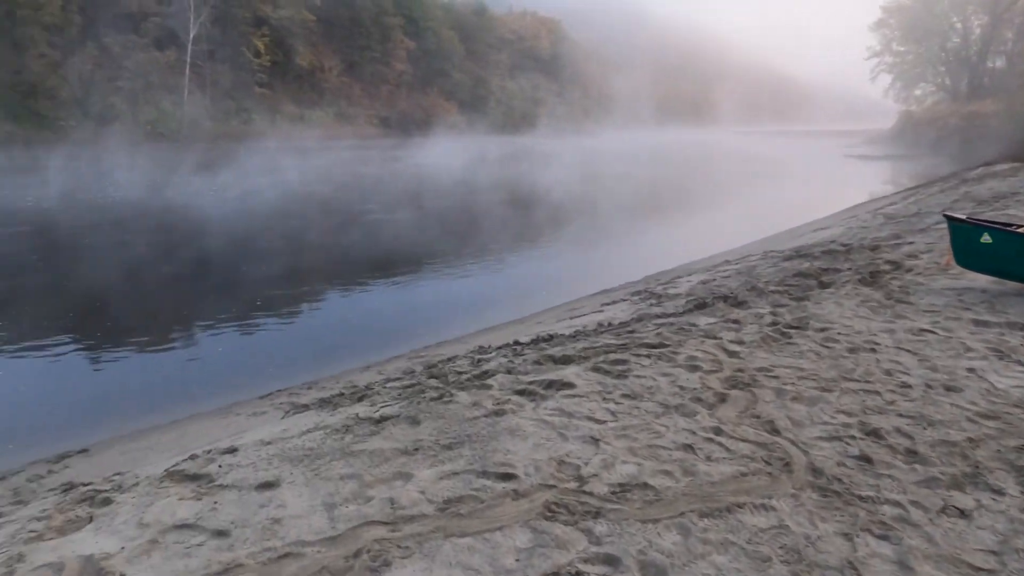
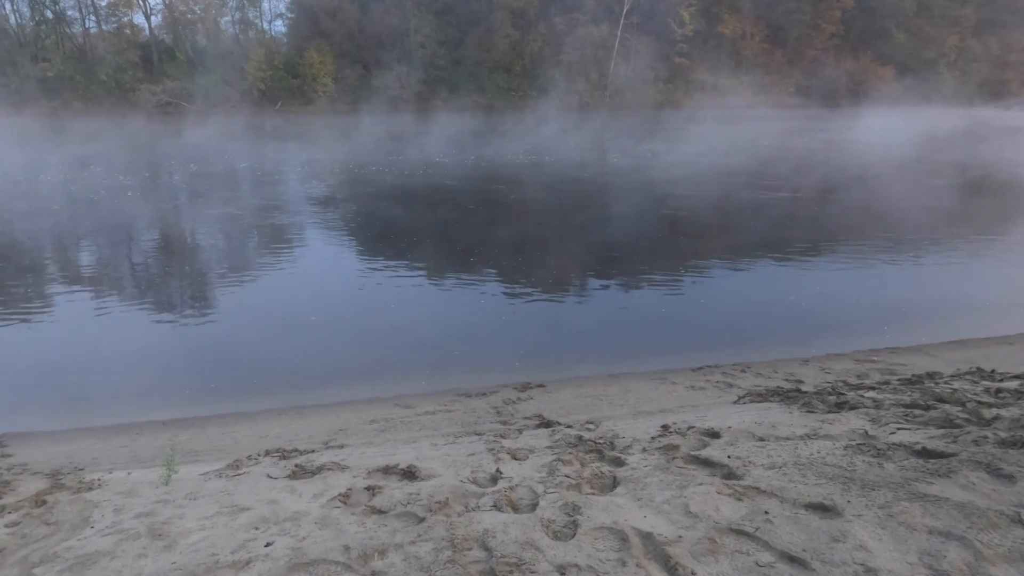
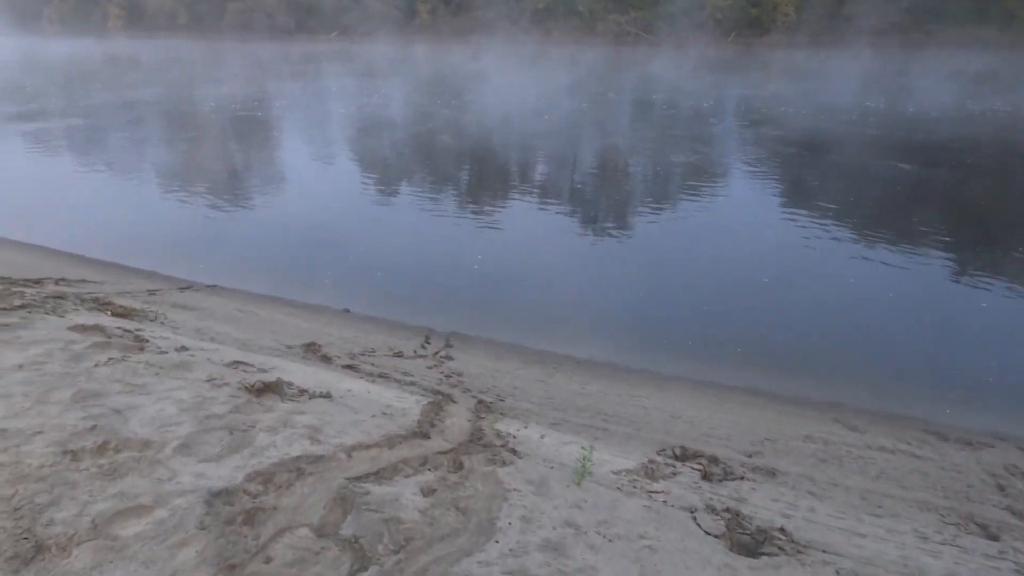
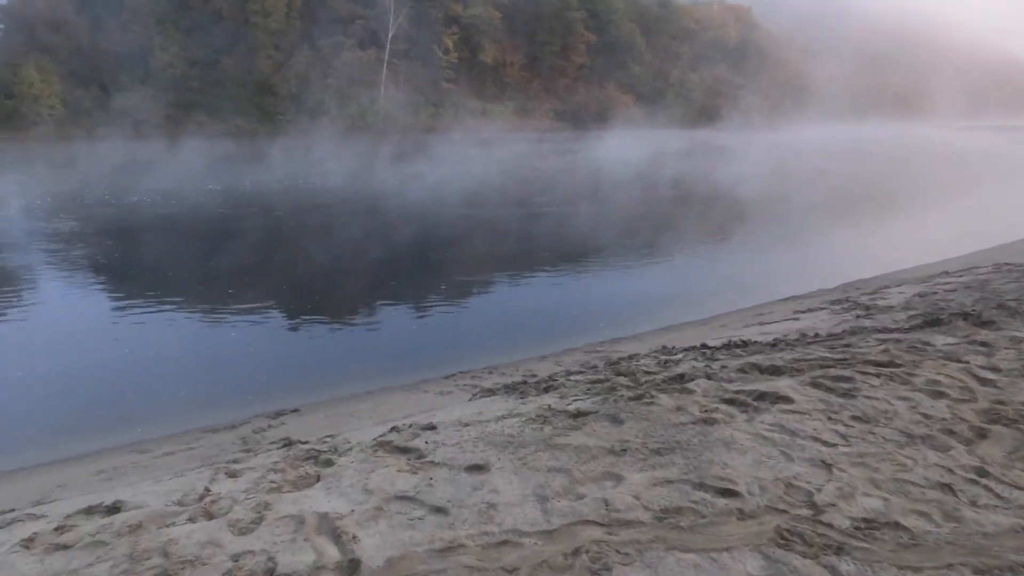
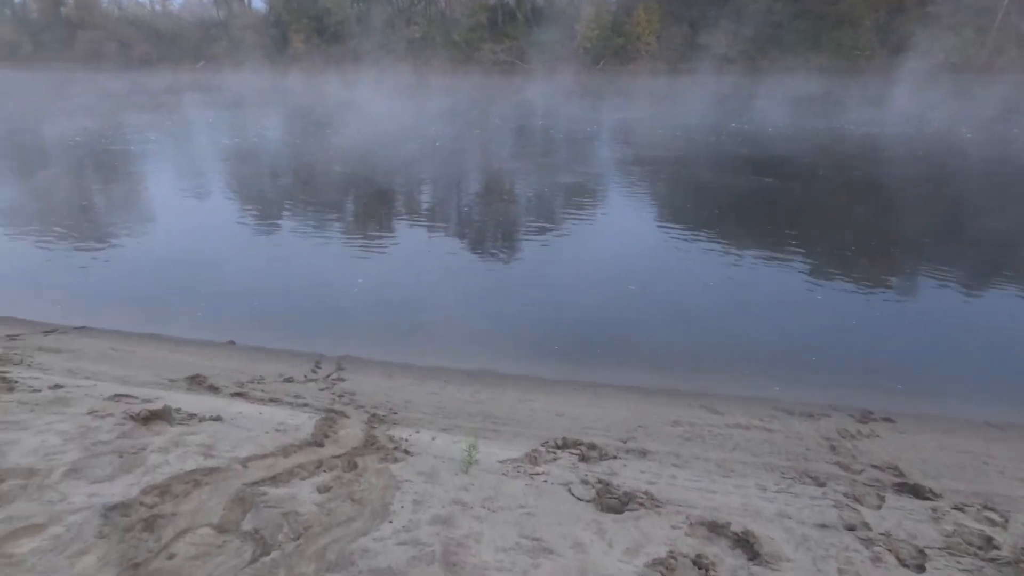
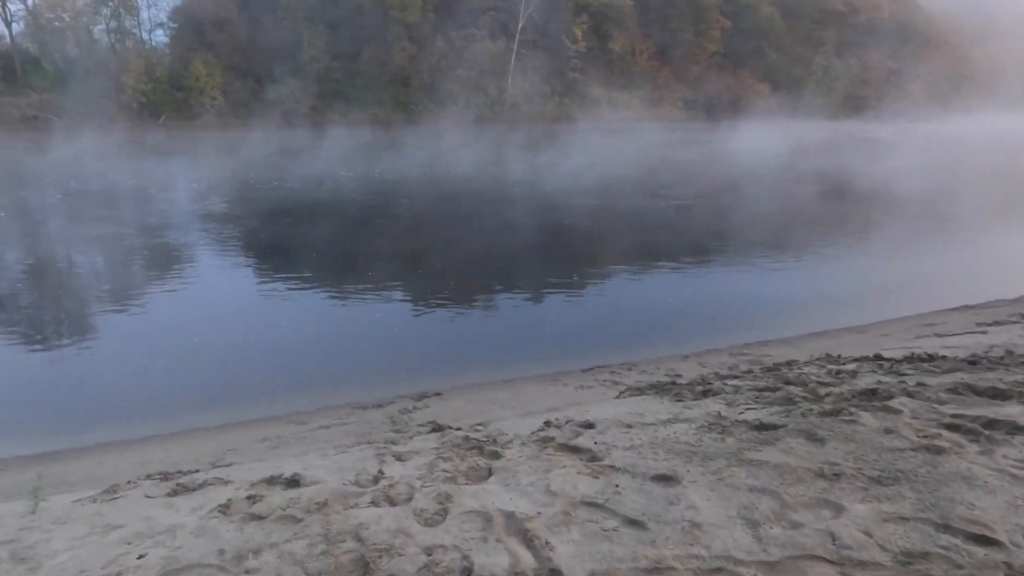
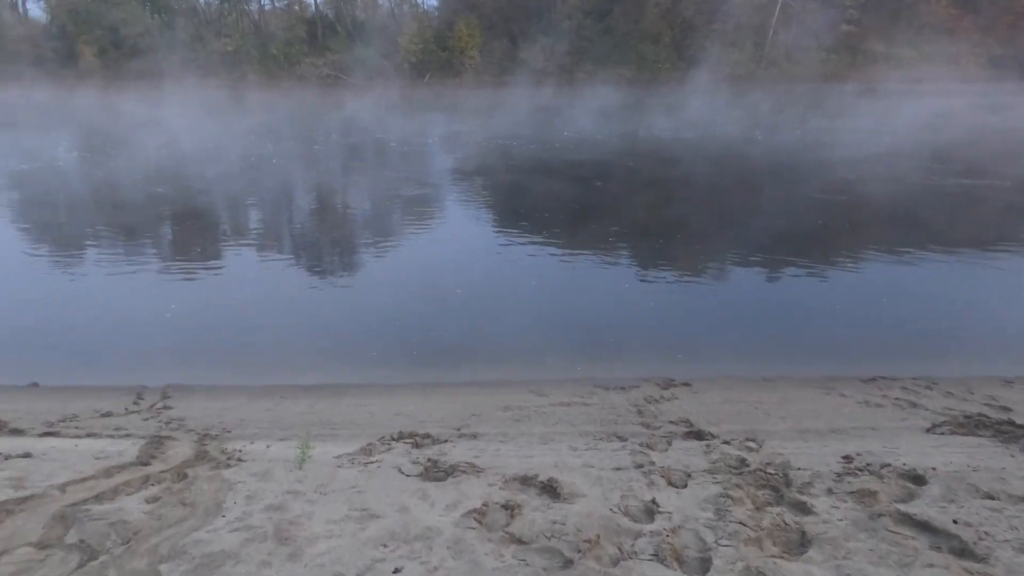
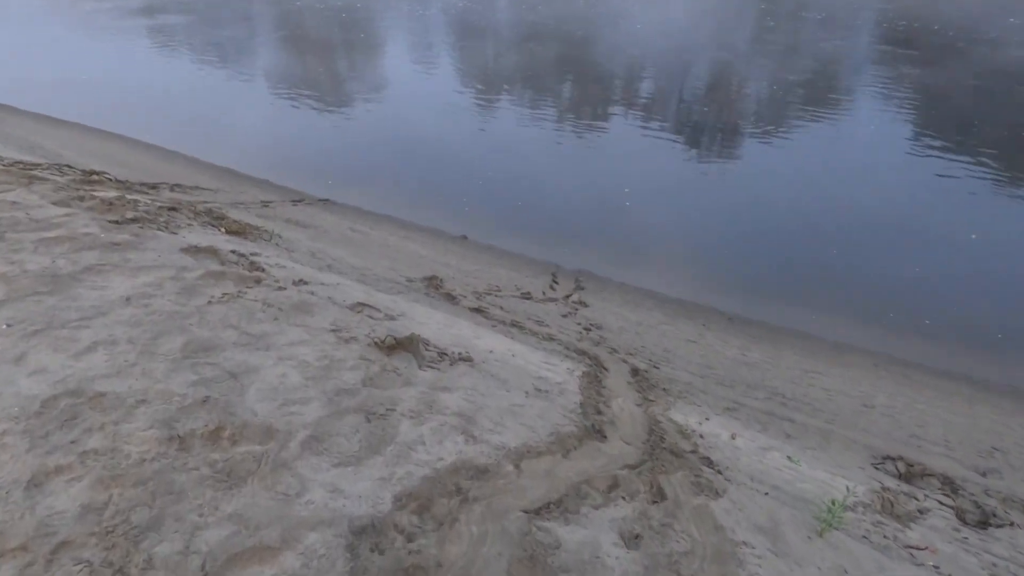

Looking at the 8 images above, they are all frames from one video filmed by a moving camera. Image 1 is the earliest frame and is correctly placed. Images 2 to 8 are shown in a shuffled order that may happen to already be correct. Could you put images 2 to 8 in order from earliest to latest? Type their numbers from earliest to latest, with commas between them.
4, 6, 2, 7, 5, 3, 8
